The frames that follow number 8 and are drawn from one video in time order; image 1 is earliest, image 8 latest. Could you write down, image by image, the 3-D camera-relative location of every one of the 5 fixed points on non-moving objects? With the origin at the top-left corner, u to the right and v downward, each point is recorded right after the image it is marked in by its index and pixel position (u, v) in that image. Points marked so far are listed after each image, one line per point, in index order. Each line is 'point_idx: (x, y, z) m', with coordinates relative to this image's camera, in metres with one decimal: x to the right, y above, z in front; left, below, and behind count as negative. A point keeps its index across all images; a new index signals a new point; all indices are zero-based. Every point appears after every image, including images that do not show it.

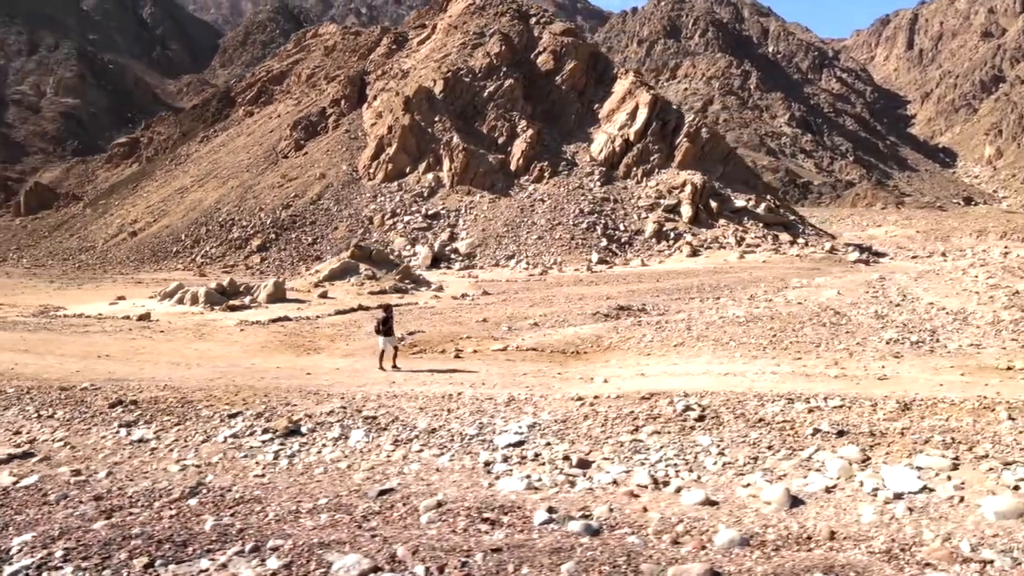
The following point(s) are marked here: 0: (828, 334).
0: (+4.8, -0.7, +11.4) m
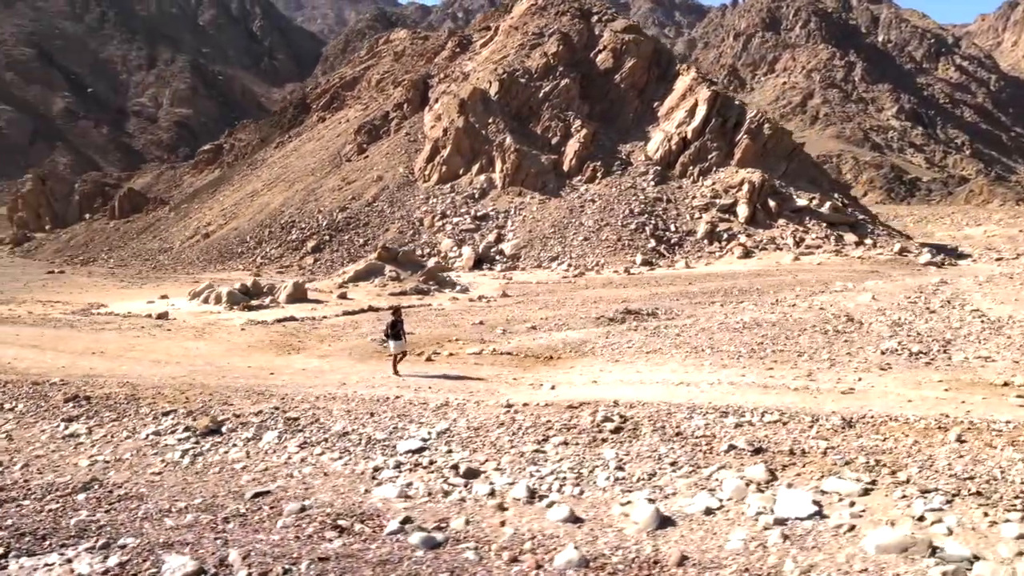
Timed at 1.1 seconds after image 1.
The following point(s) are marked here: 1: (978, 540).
0: (+4.5, -0.8, +10.7) m
1: (+3.2, -1.7, +5.0) m
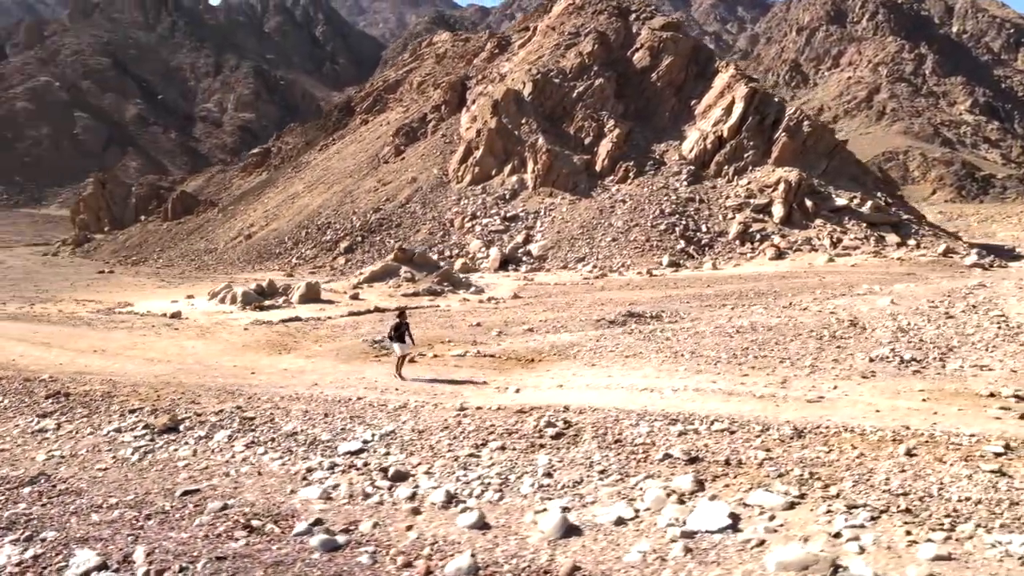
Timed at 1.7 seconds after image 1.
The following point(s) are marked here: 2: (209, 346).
0: (+4.2, -0.8, +10.3) m
1: (+2.4, -1.8, +4.8) m
2: (-4.9, -0.9, +12.1) m
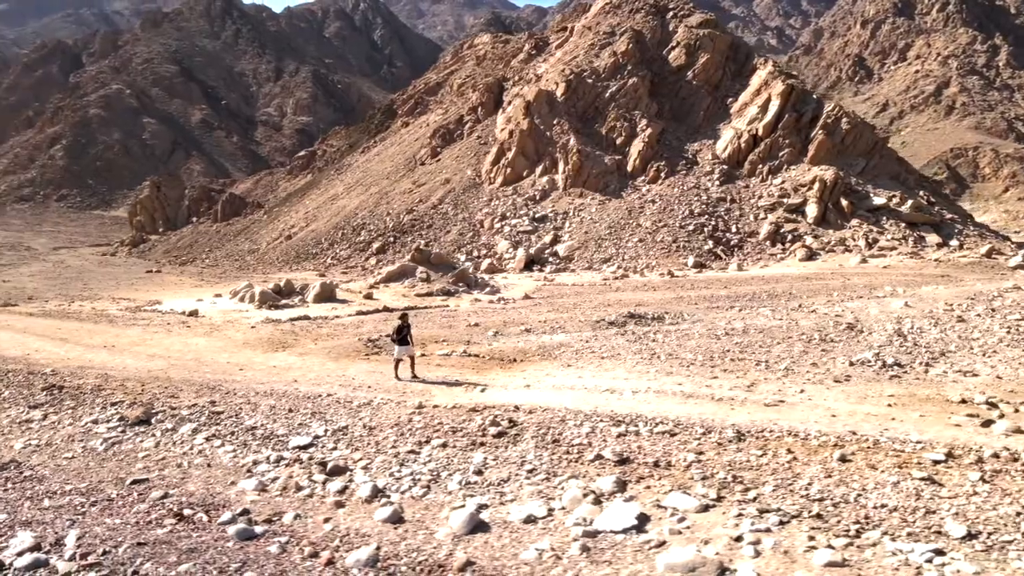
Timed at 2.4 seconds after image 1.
0: (+3.9, -0.9, +10.1) m
1: (+1.7, -1.8, +4.7) m
2: (-5.1, -0.9, +12.6) m
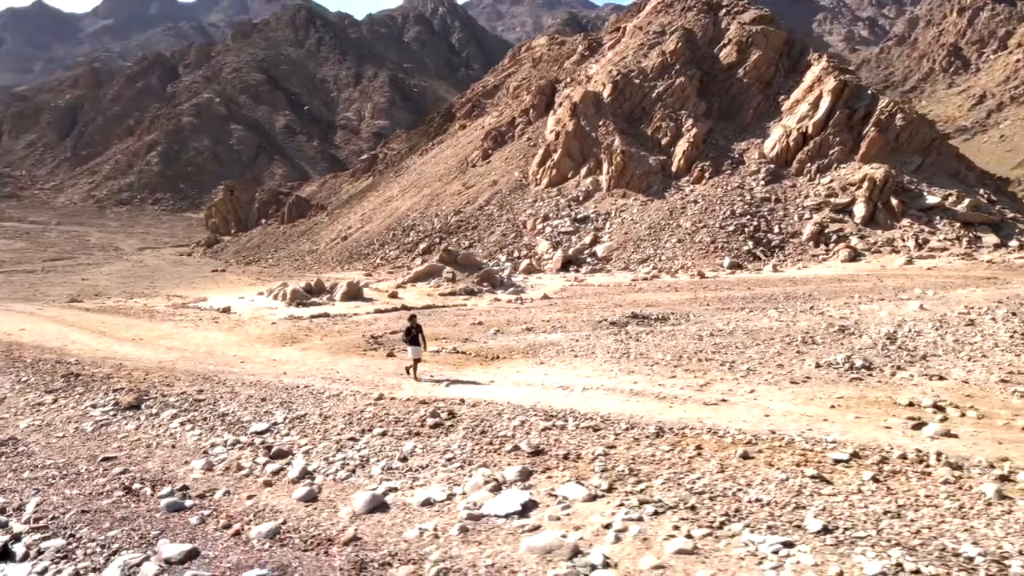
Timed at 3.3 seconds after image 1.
0: (+3.5, -0.9, +10.1) m
1: (+0.8, -1.8, +5.0) m
2: (-5.1, -0.9, +13.5) m
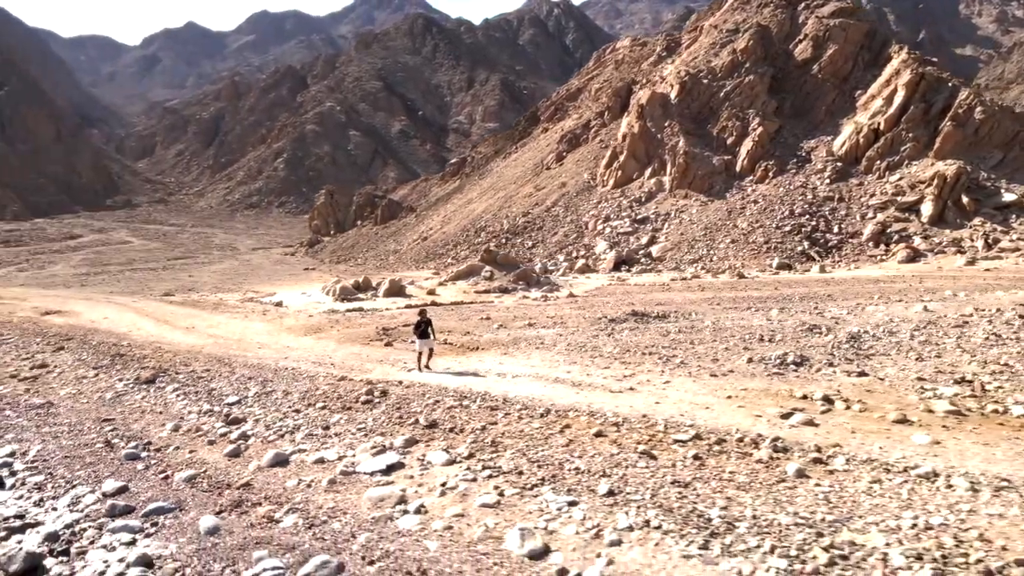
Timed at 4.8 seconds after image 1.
0: (+3.0, -0.9, +10.6) m
1: (-0.5, -1.7, +6.0) m
2: (-5.0, -0.8, +15.3) m
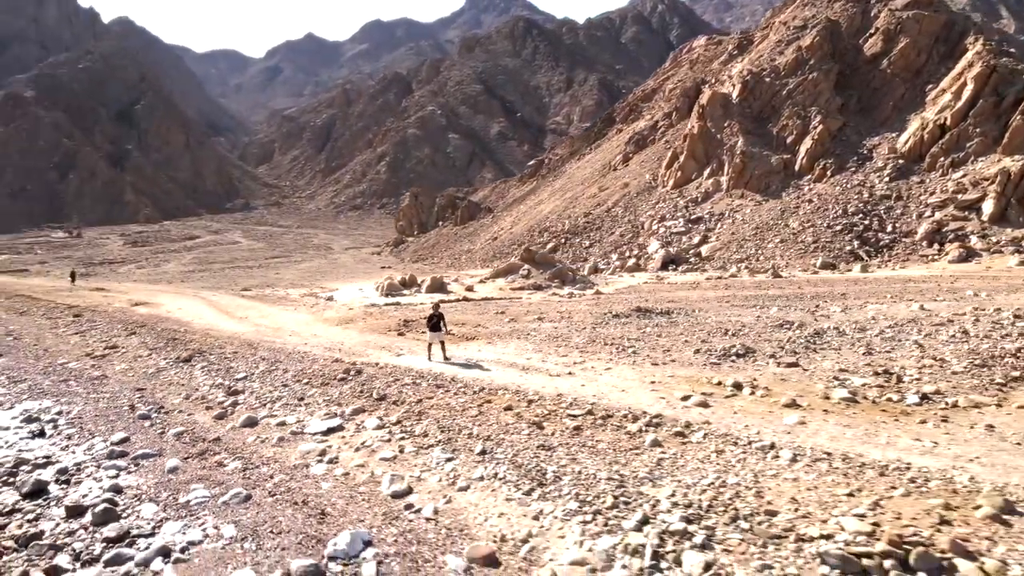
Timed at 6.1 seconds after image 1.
0: (+2.6, -0.8, +11.4) m
1: (-1.5, -1.7, +7.3) m
2: (-4.7, -0.7, +17.1) m
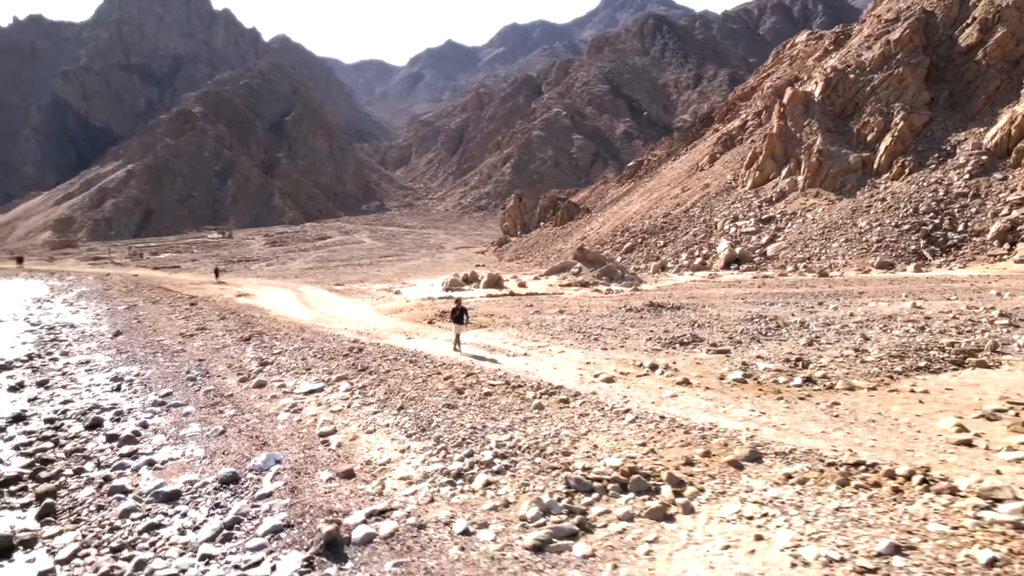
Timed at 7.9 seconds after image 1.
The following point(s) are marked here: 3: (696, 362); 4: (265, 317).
0: (+2.3, -0.7, +12.6) m
1: (-2.5, -1.5, +9.3) m
2: (-3.8, -0.5, +19.6) m
3: (+2.5, -1.0, +10.2) m
4: (-6.0, -0.7, +18.2) m
